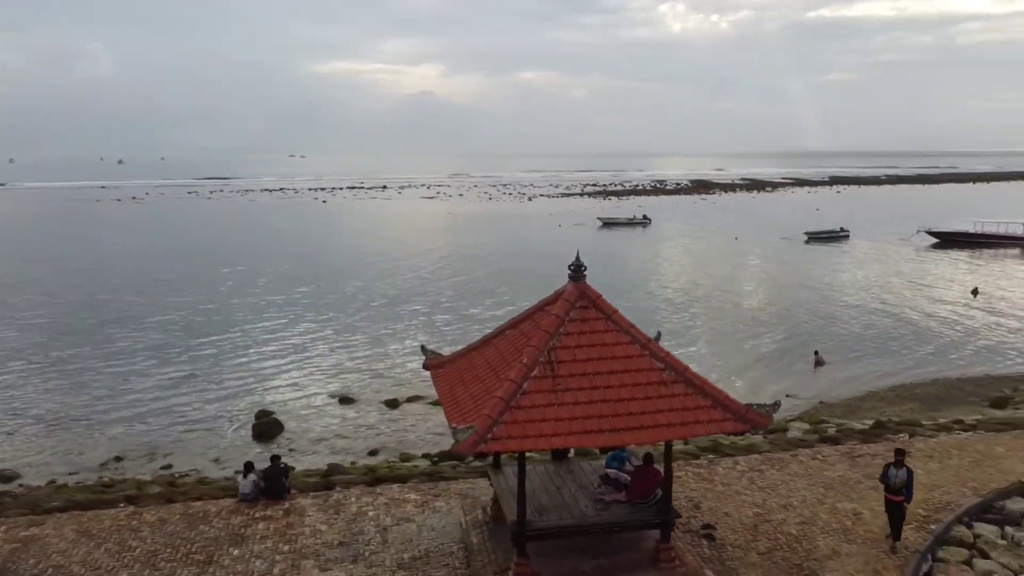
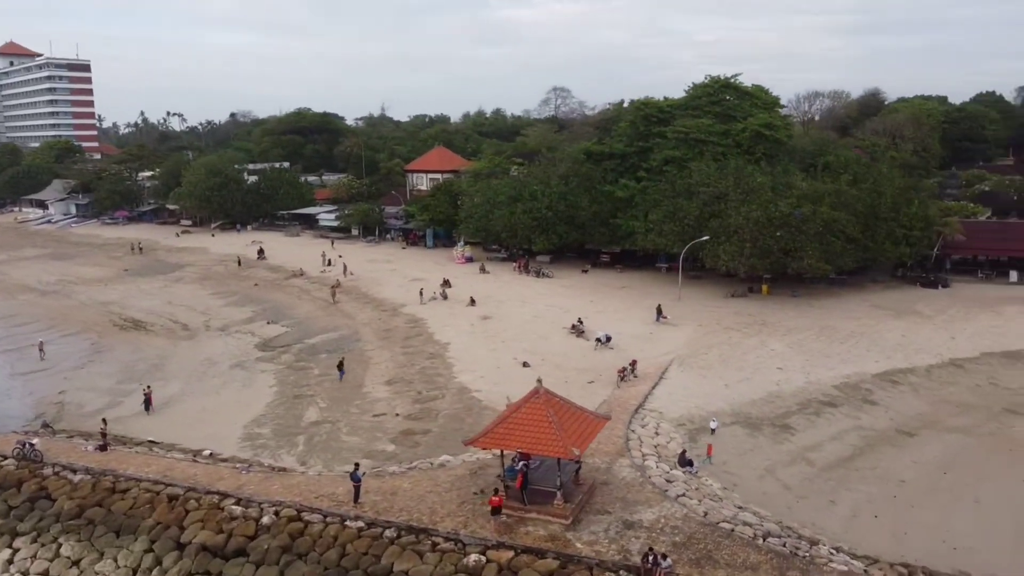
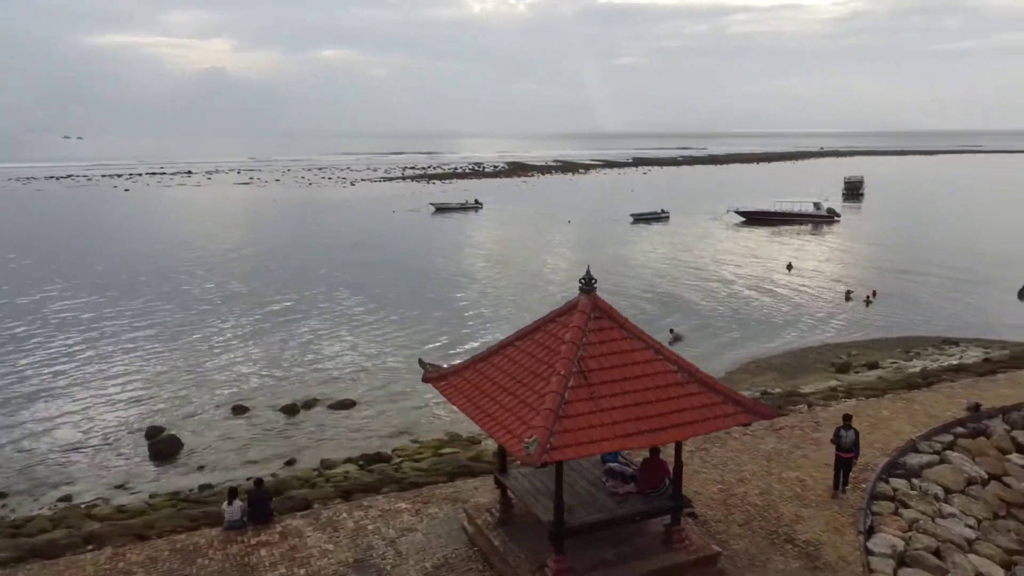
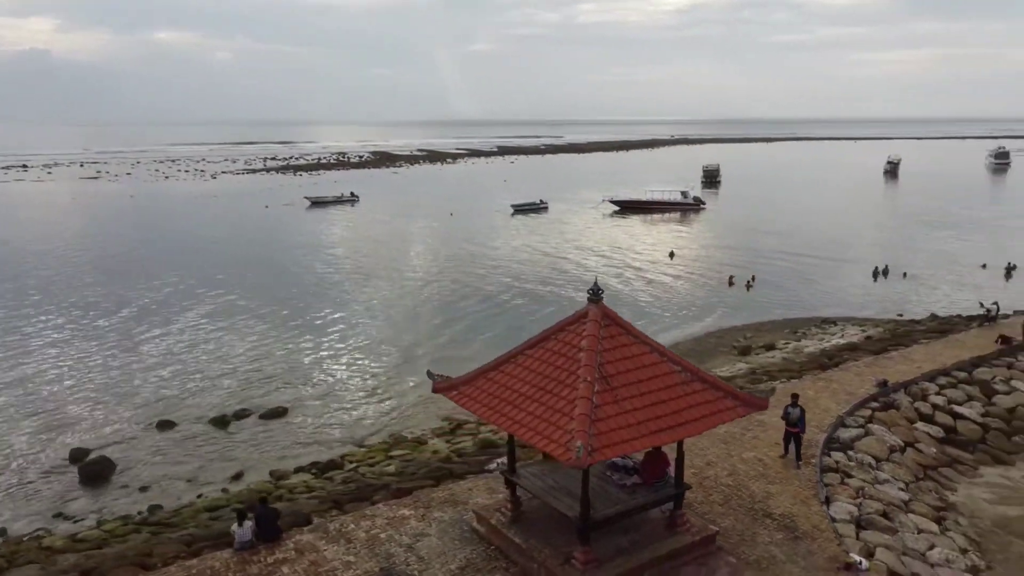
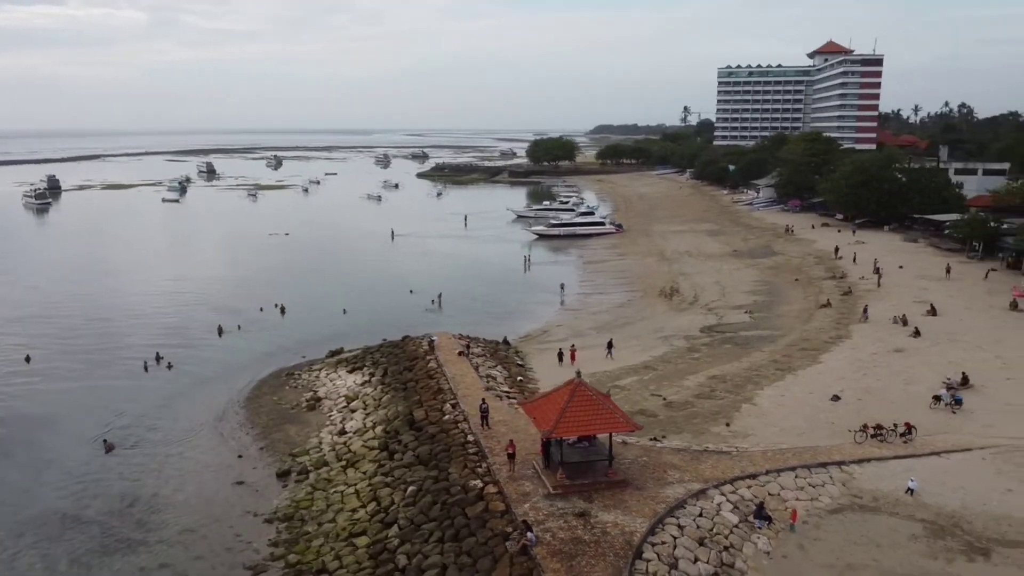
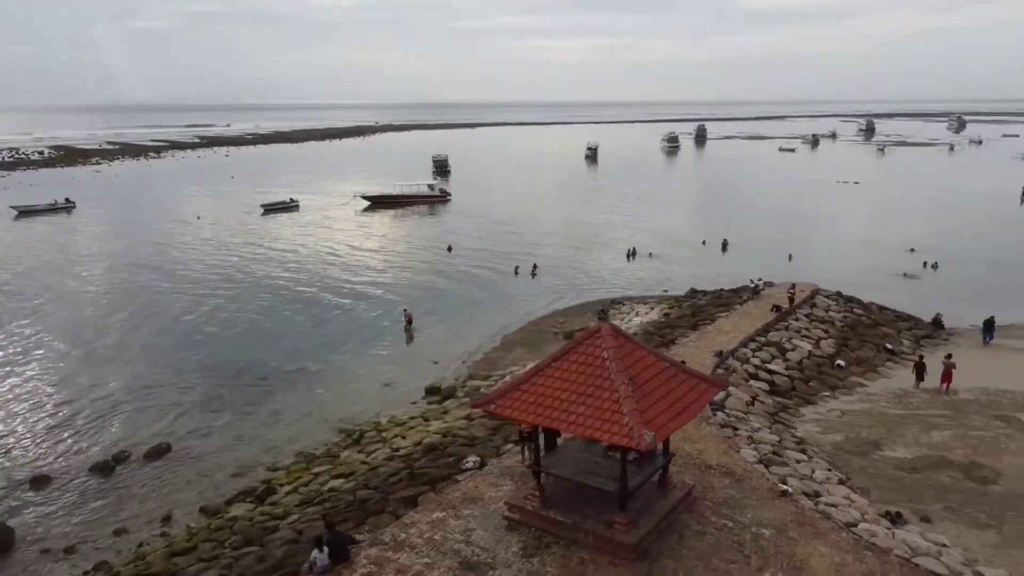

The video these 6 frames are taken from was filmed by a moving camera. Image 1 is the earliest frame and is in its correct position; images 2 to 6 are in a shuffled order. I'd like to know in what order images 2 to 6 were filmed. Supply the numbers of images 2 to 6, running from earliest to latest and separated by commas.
3, 4, 6, 5, 2
